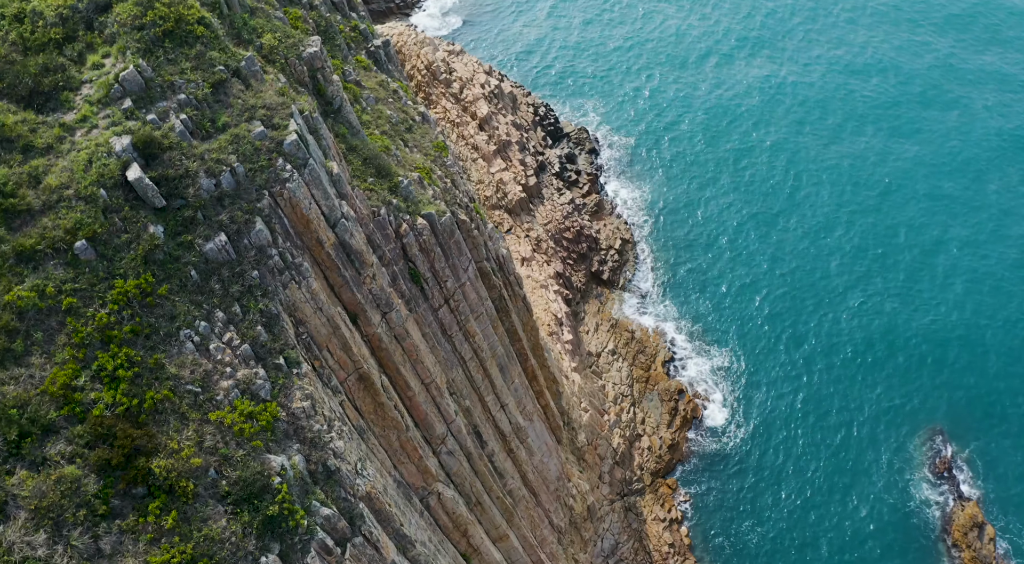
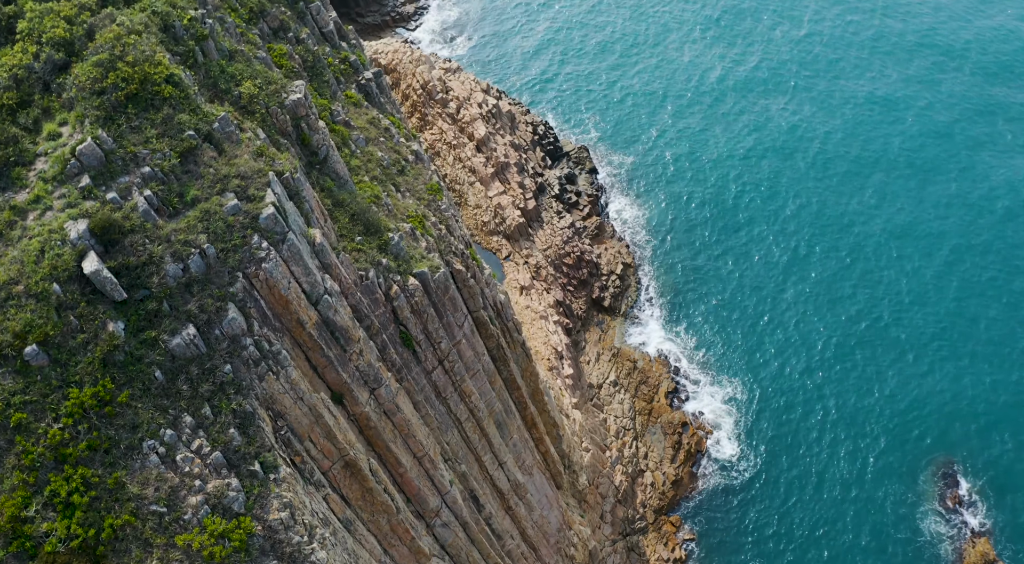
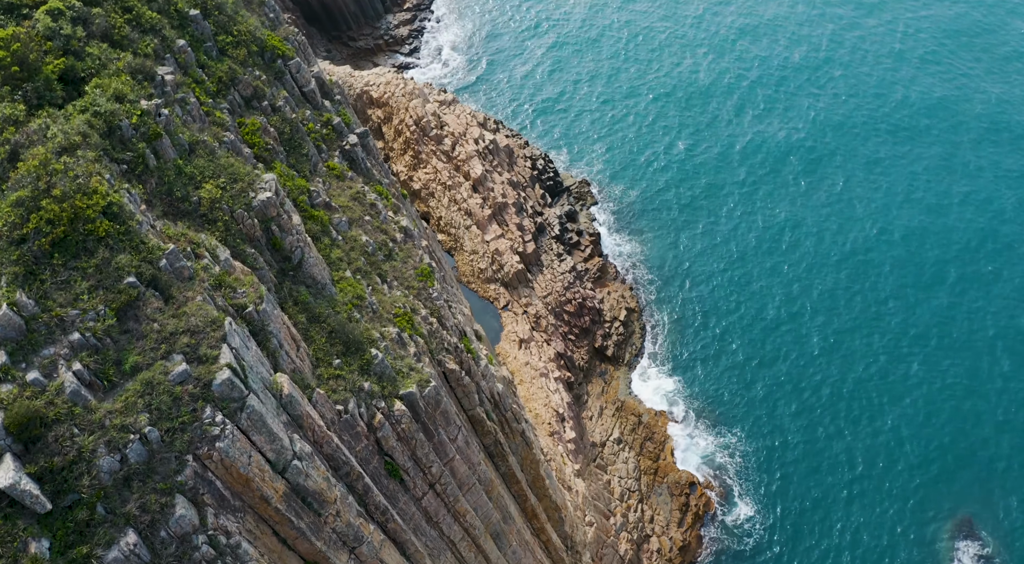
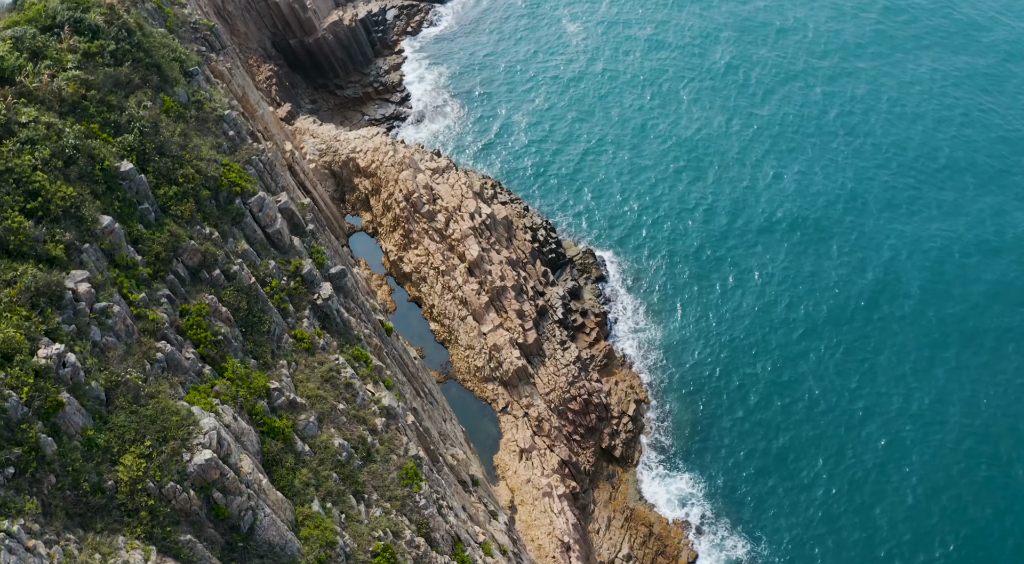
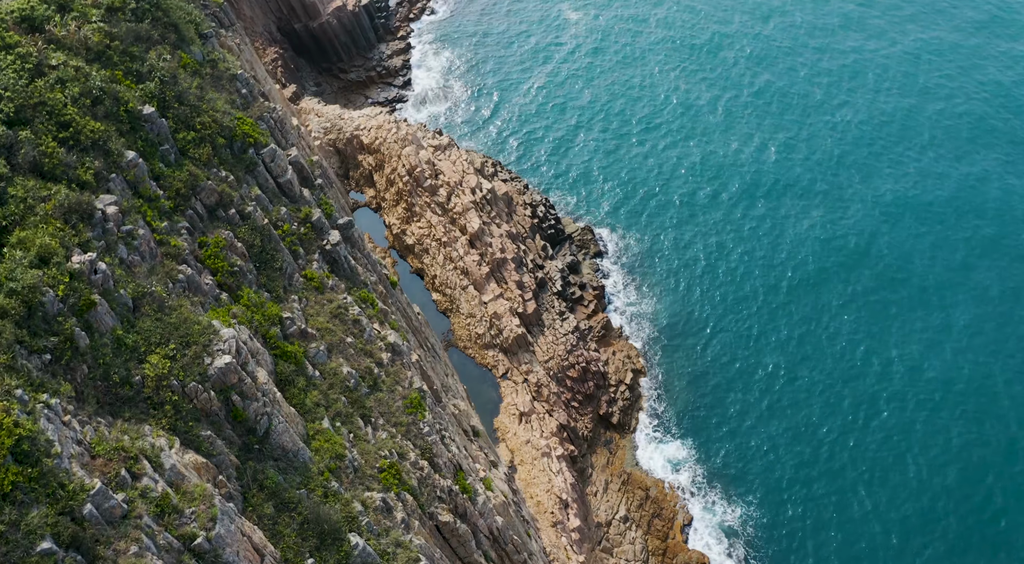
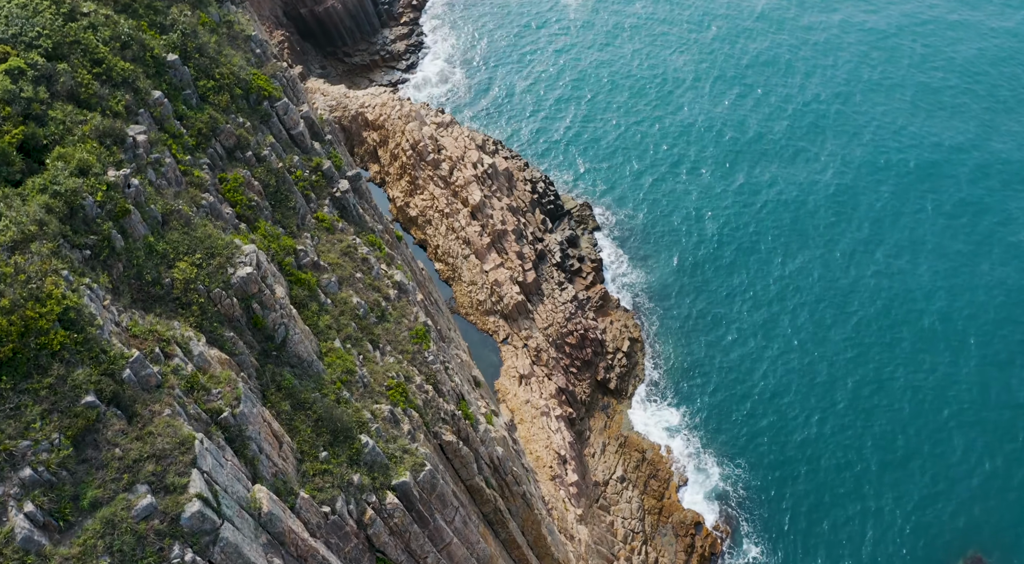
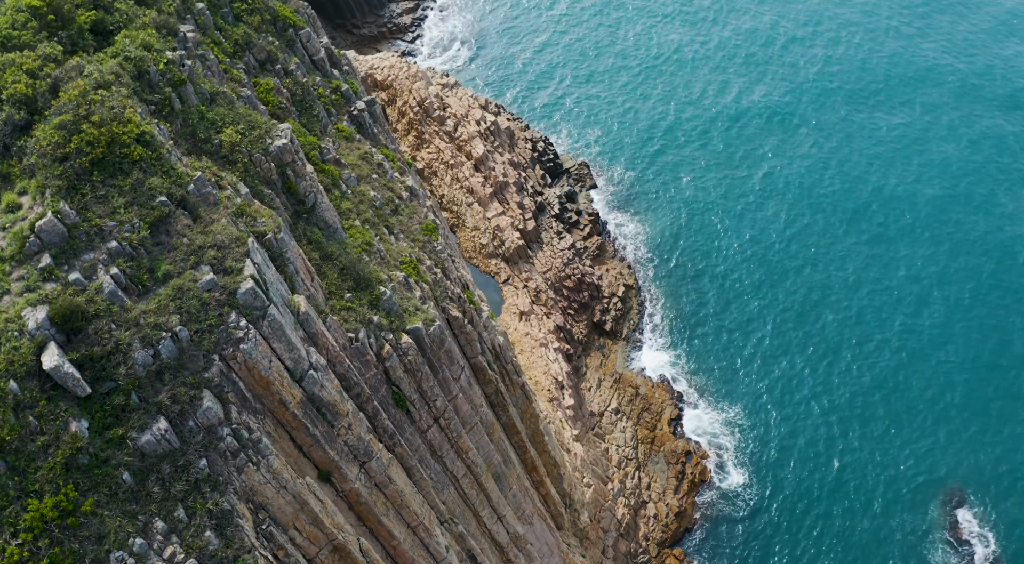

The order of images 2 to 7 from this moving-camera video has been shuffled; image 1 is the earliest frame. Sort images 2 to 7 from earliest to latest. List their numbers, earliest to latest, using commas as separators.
2, 7, 3, 6, 5, 4
